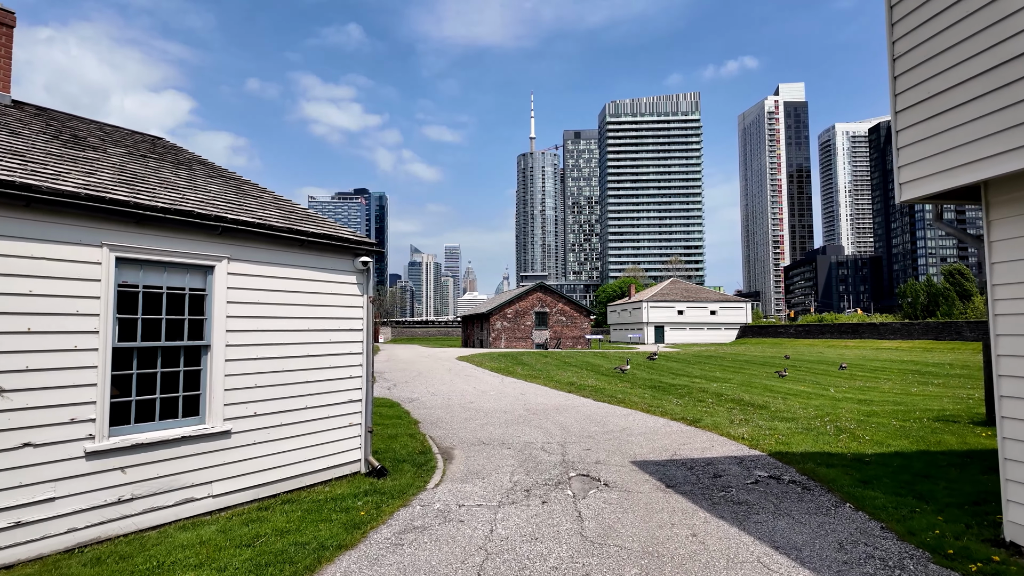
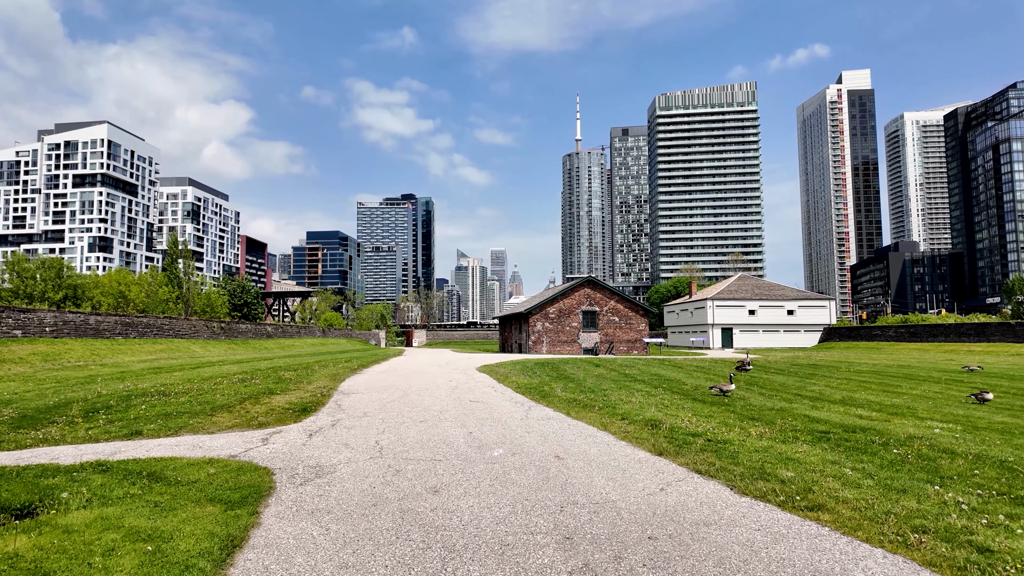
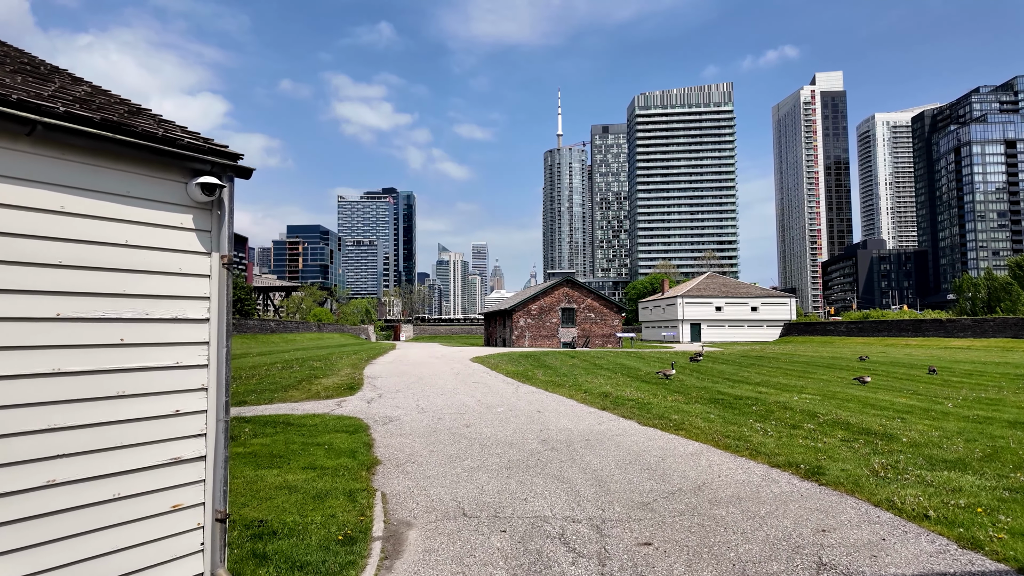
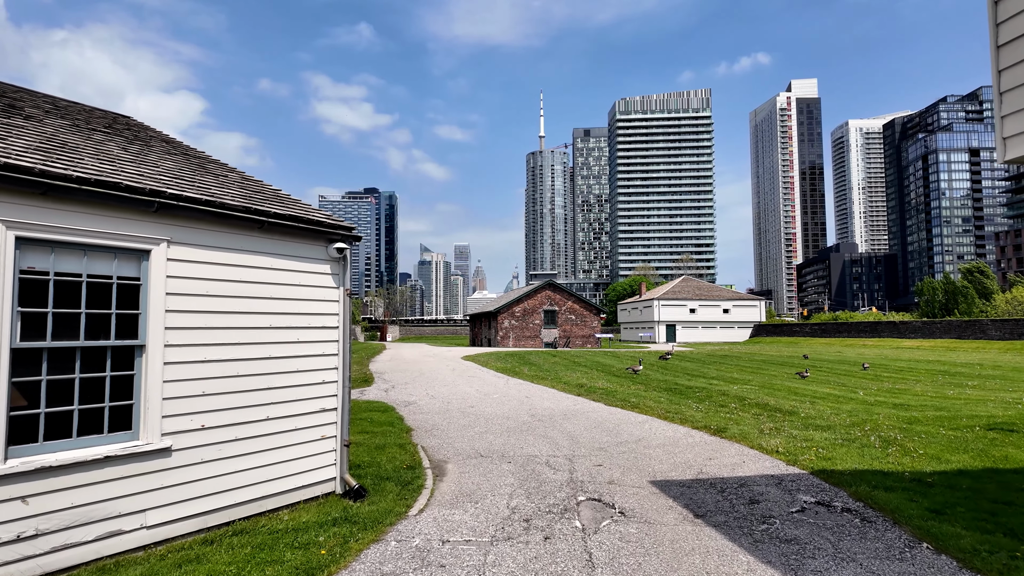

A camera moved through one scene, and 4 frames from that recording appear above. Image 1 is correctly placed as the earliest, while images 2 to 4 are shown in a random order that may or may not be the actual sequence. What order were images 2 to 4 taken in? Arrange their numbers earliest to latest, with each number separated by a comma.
4, 3, 2
